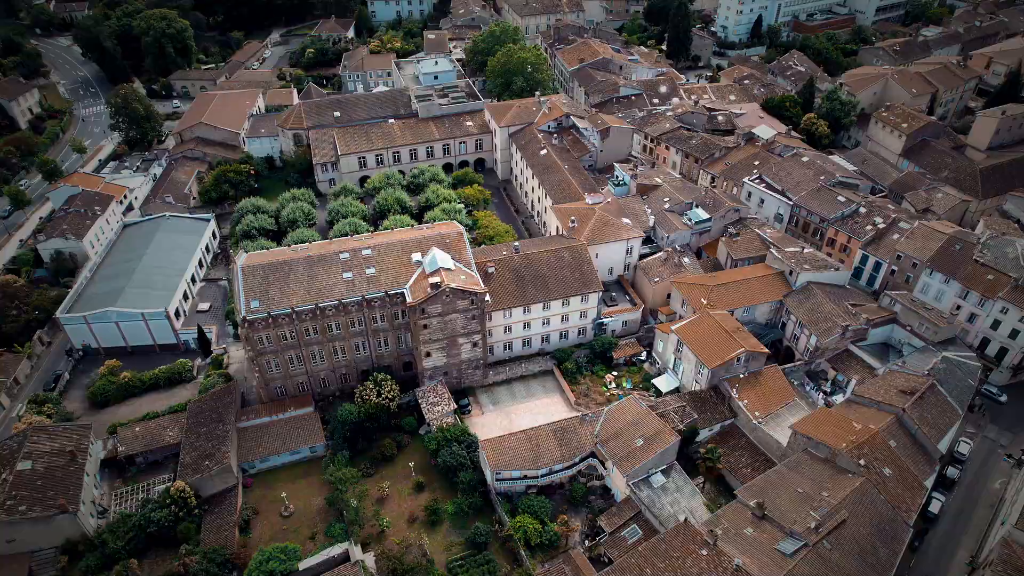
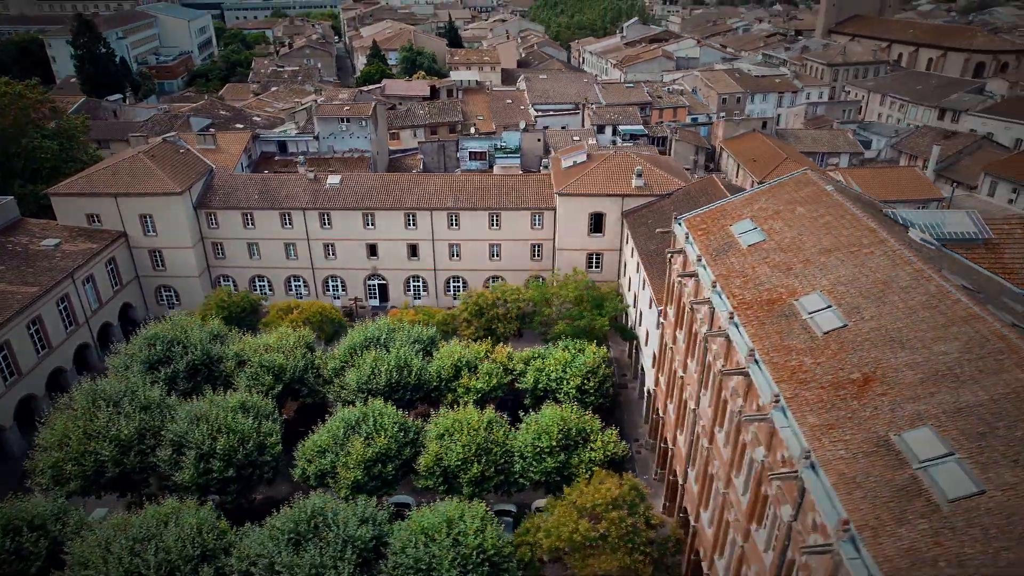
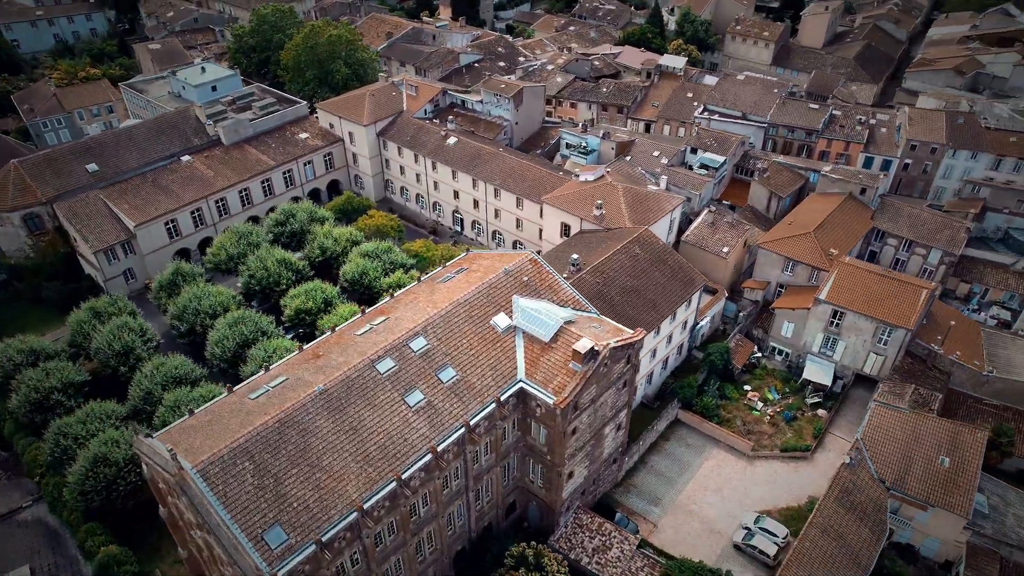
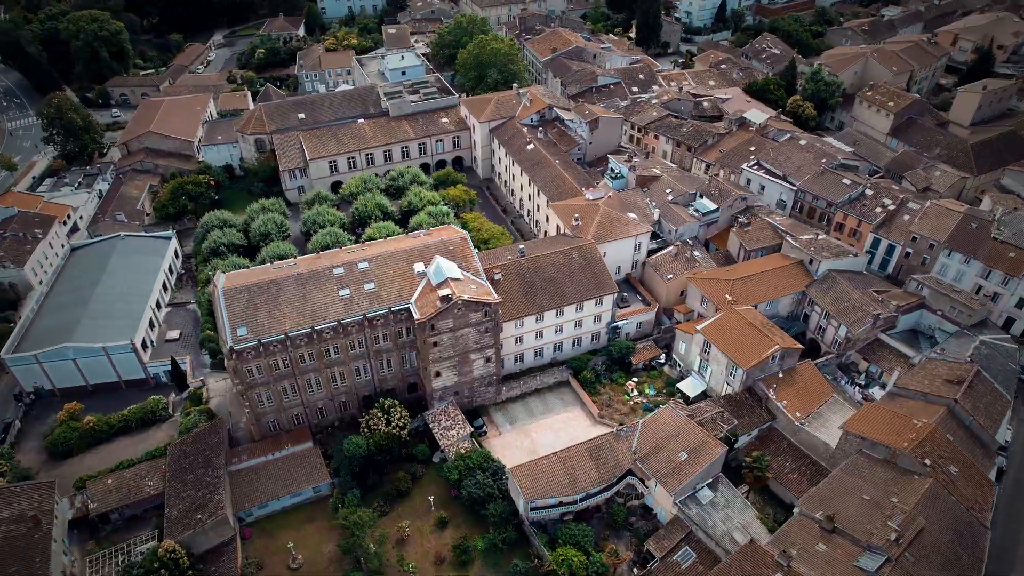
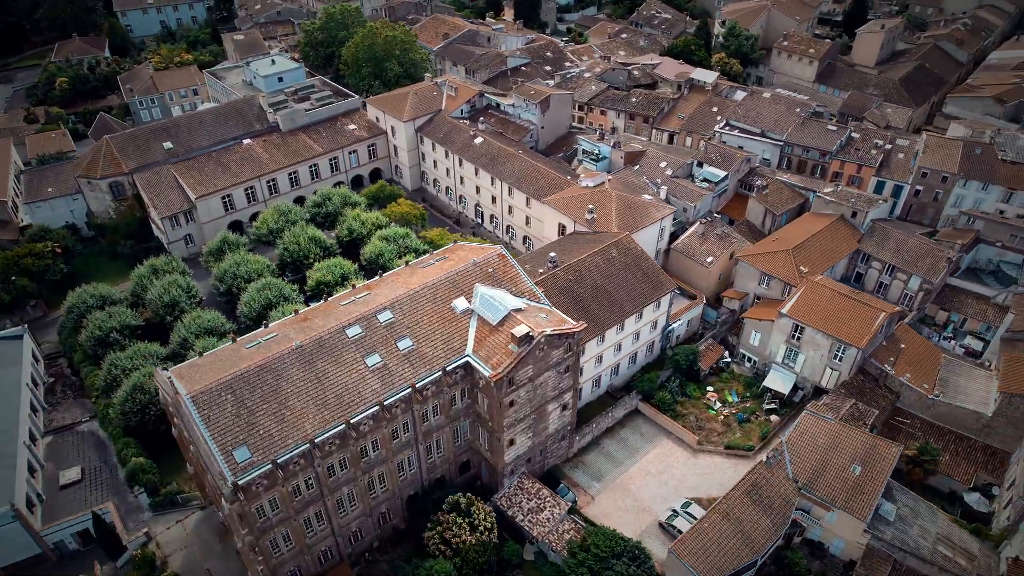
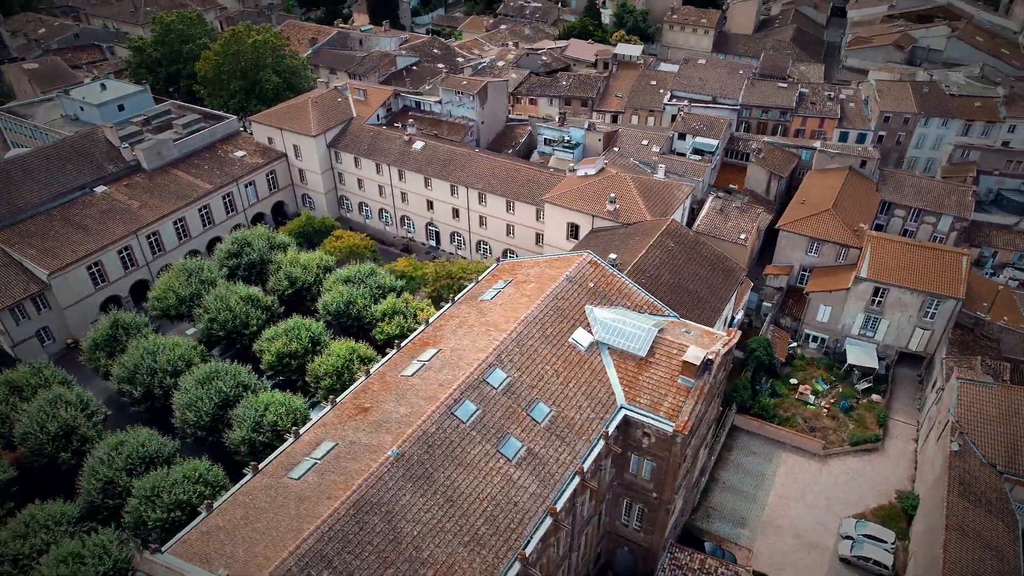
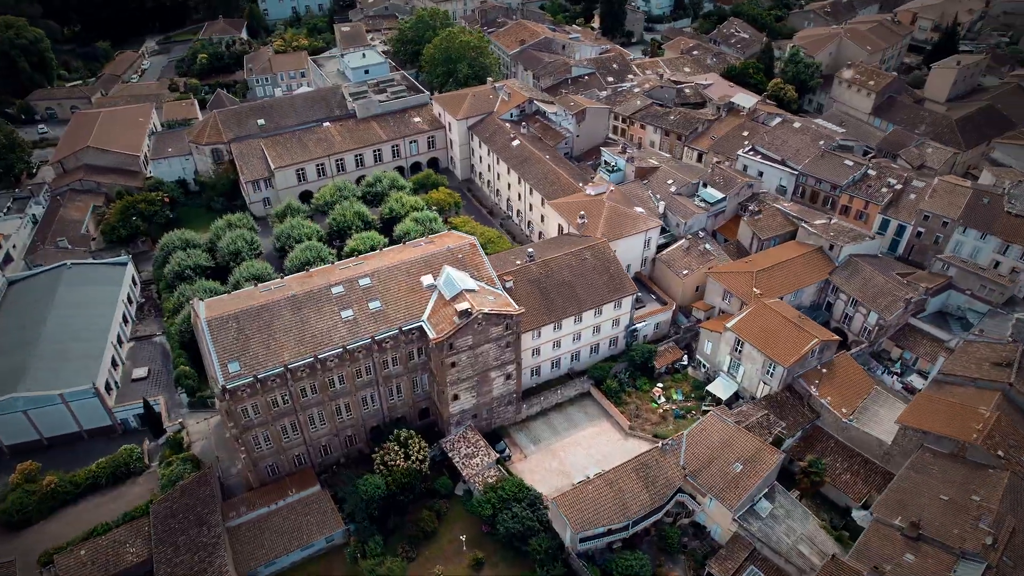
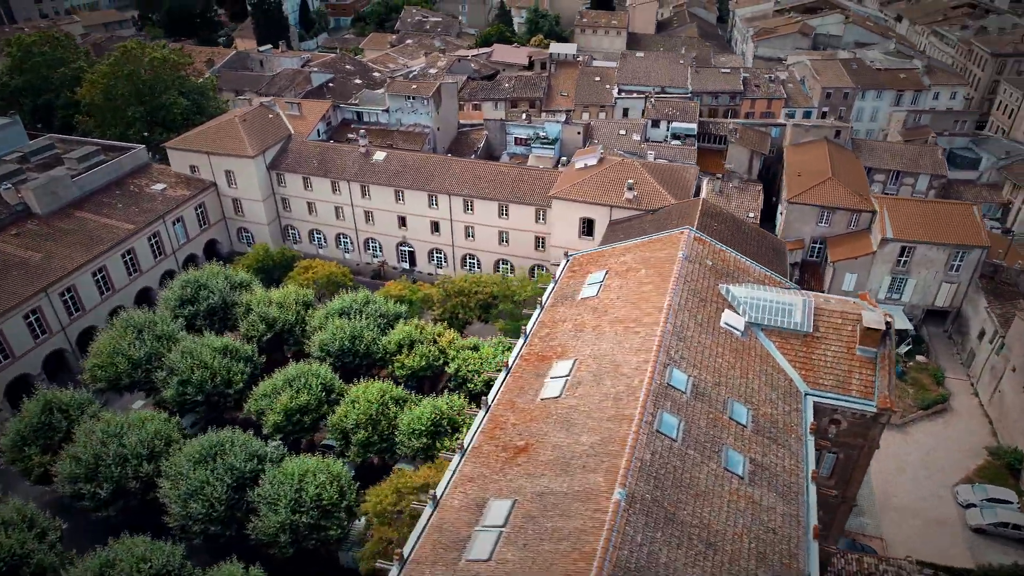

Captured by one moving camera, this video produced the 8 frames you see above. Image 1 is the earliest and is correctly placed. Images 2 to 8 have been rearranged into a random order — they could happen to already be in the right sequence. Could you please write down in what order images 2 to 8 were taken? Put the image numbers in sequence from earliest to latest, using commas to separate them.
4, 7, 5, 3, 6, 8, 2
